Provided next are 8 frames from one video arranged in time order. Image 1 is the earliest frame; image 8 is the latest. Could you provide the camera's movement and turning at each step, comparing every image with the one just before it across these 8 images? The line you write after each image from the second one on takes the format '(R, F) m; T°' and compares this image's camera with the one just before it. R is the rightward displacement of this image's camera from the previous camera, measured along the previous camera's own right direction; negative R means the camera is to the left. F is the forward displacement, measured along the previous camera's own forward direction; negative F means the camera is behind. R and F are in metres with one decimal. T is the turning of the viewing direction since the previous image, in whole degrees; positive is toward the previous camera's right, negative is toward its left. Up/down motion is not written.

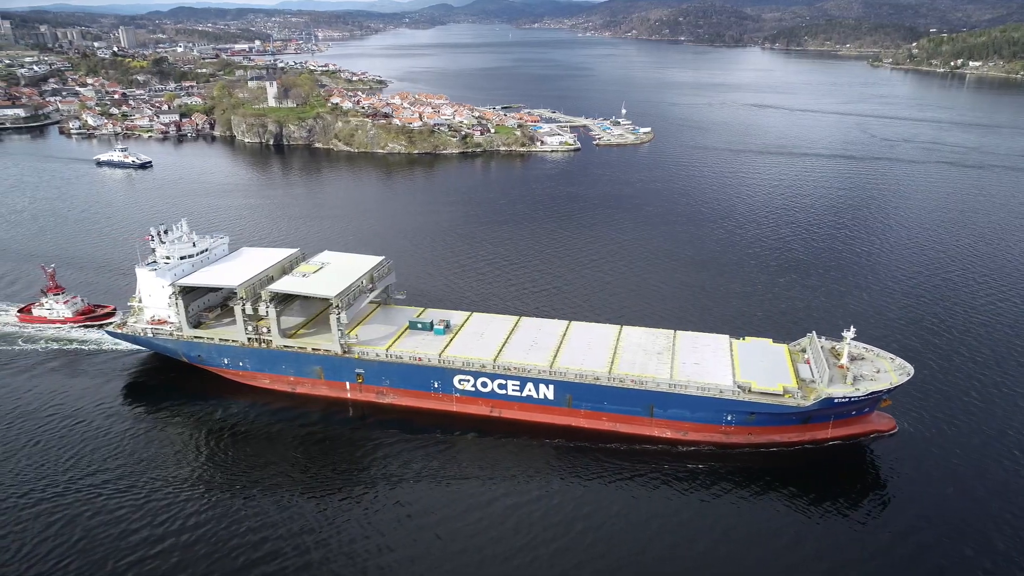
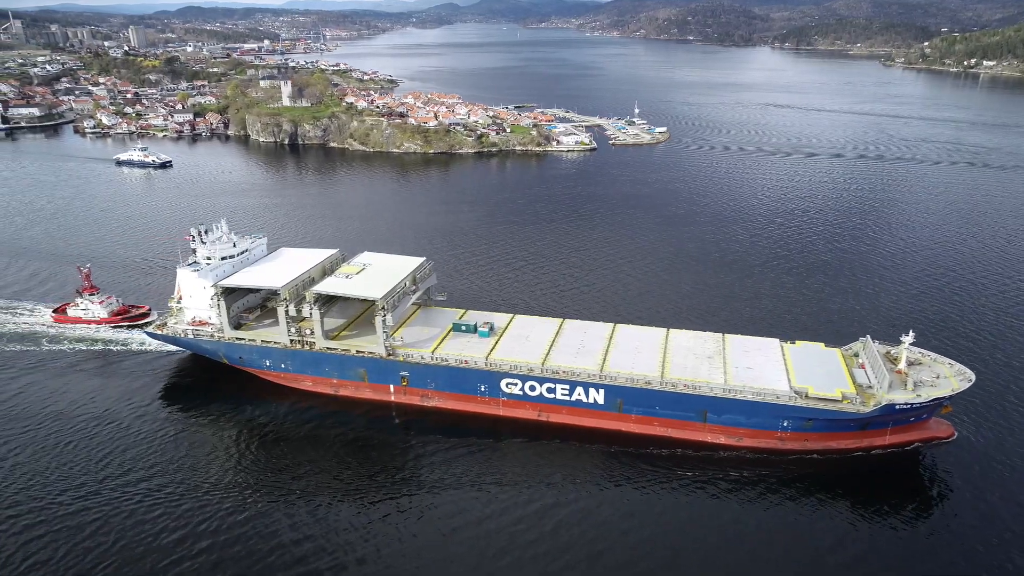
(-1.0, +0.3) m; -1°
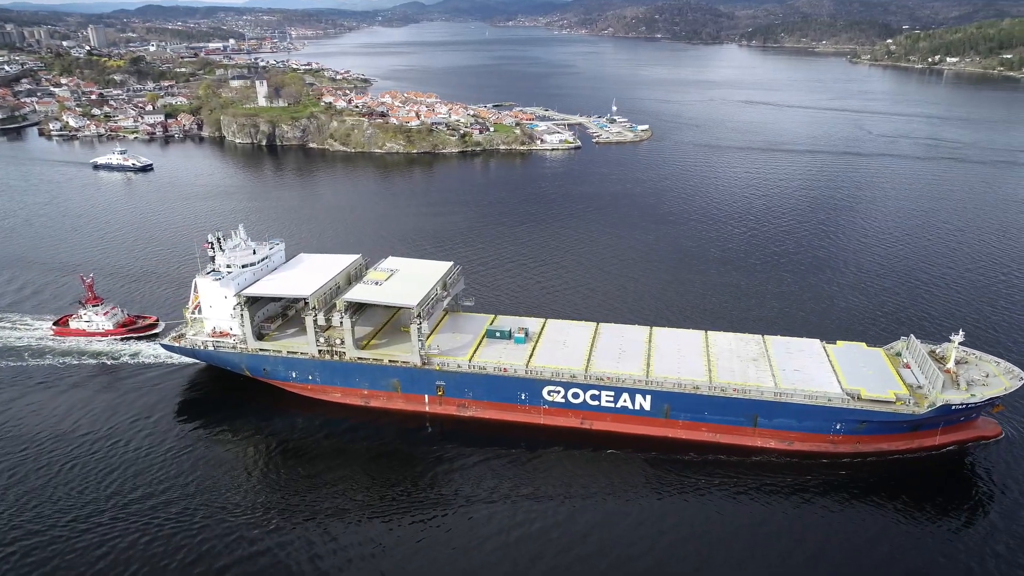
(-1.5, +0.5) m; +2°
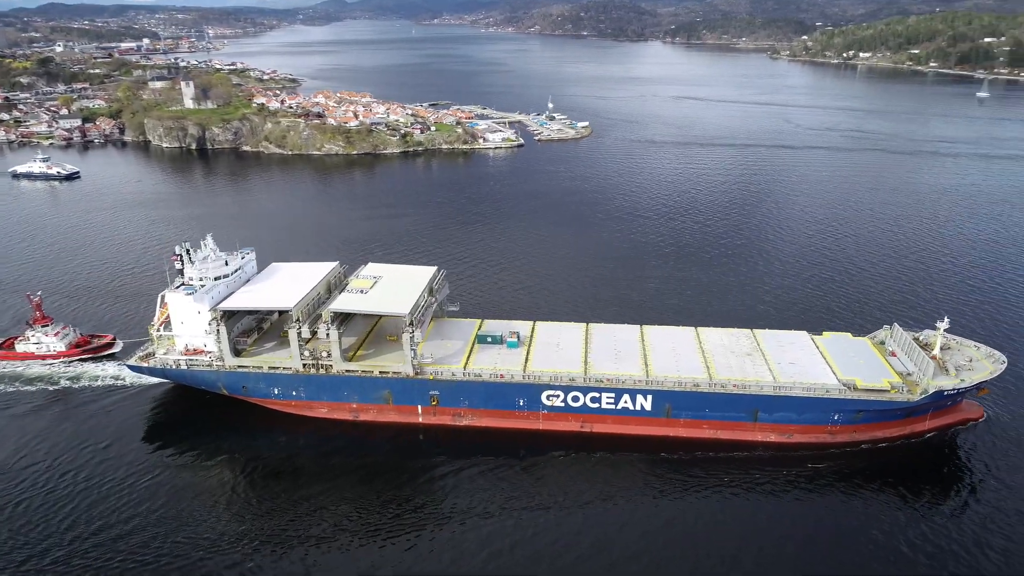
(-1.3, +0.5) m; +5°
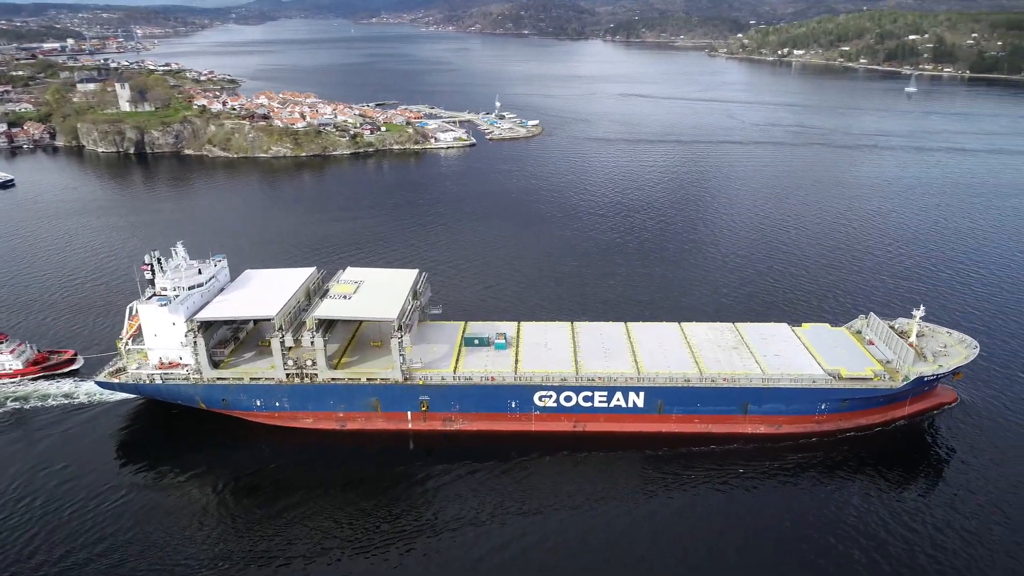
(-0.9, +0.2) m; +4°
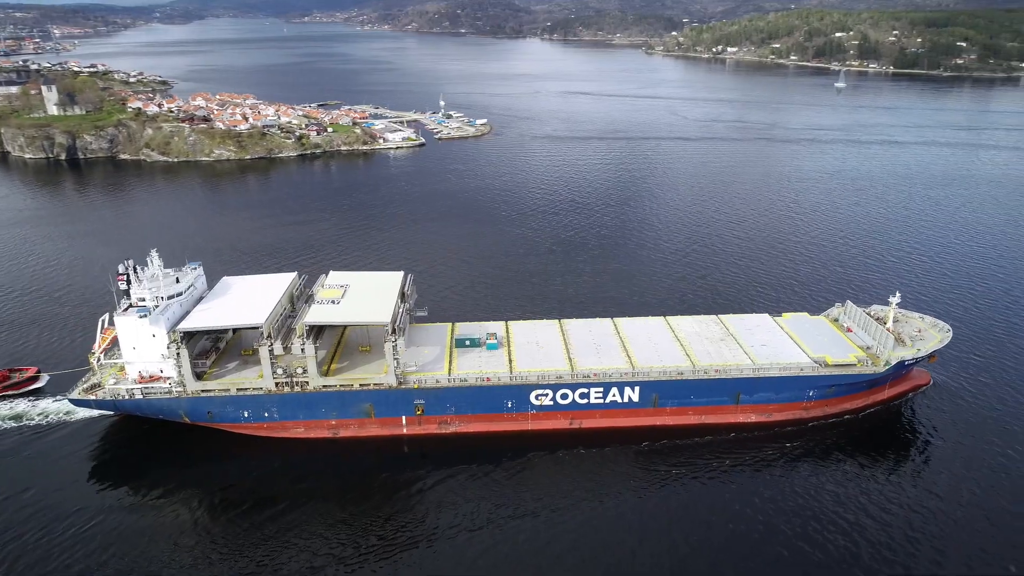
(-1.1, +0.1) m; +4°
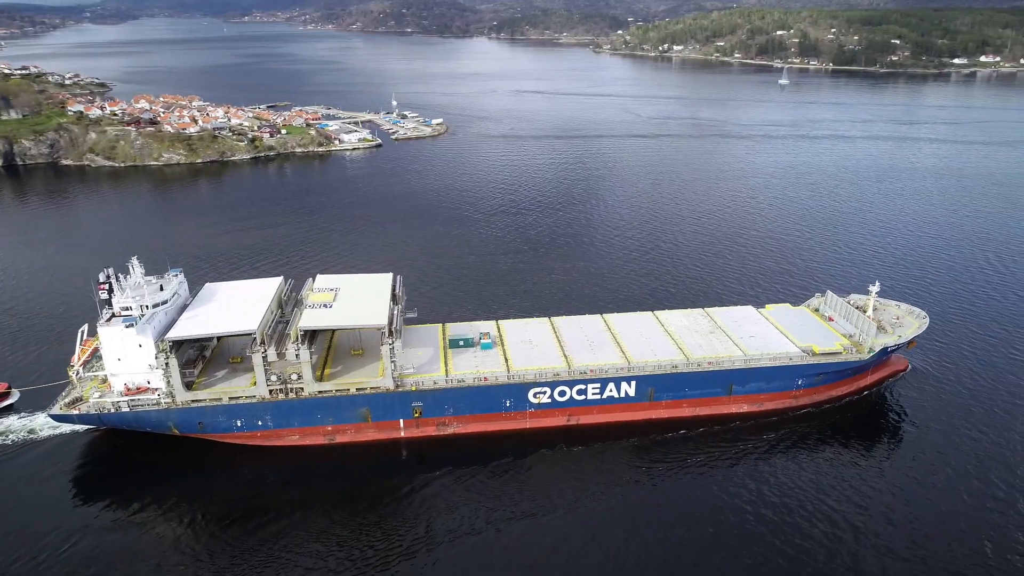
(-0.9, 0.0) m; +4°
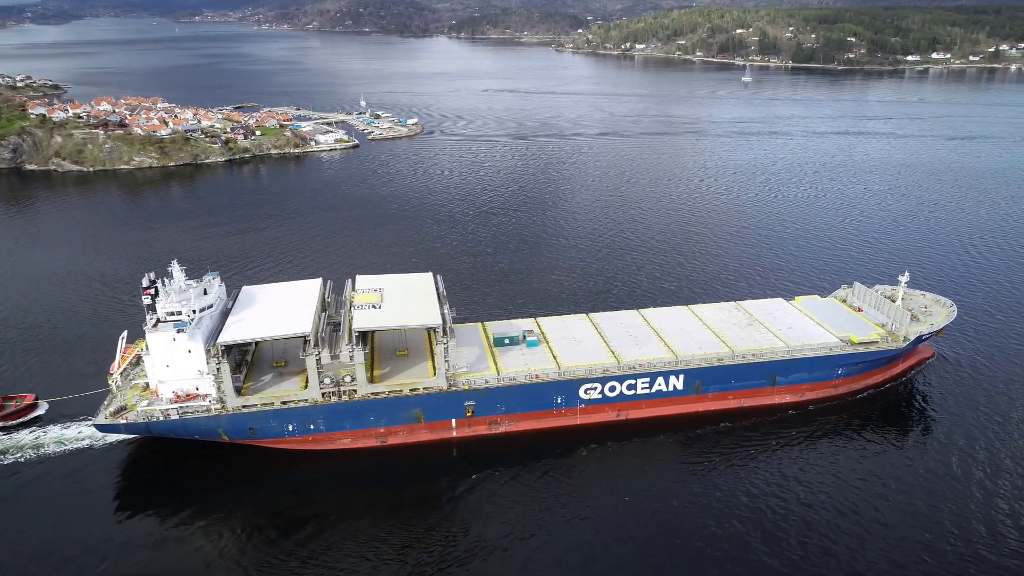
(-1.9, 0.0) m; +3°
